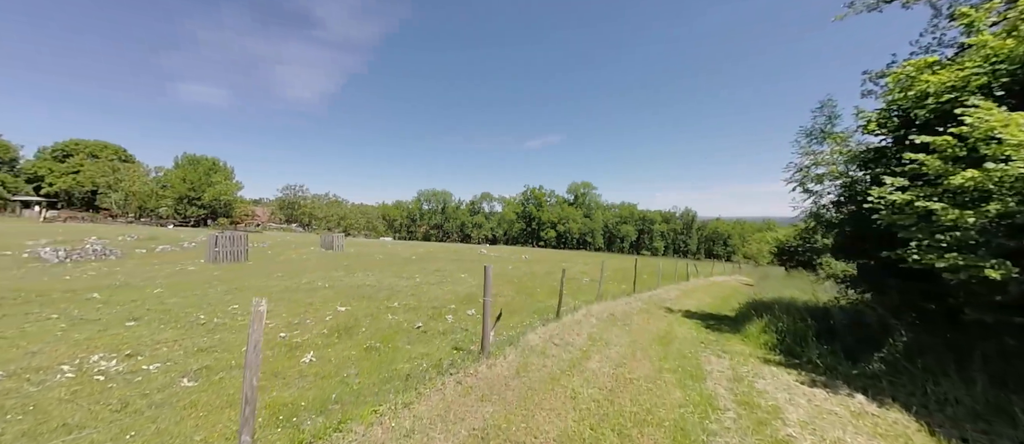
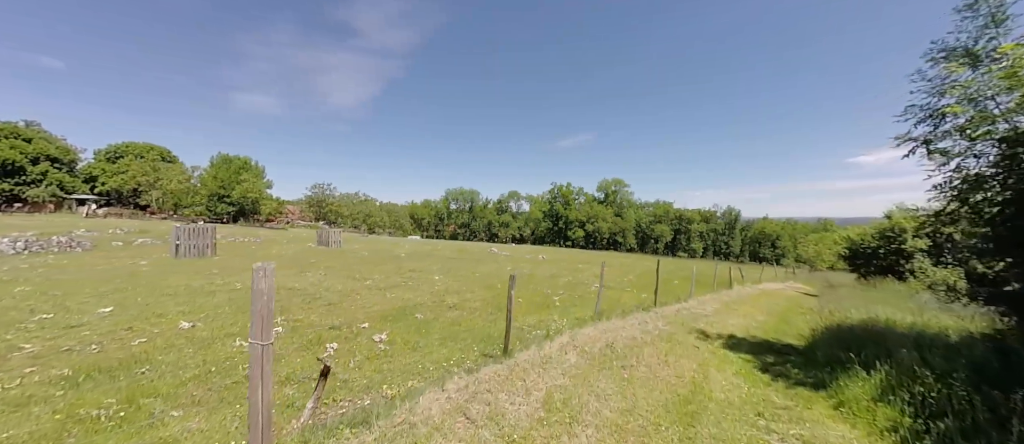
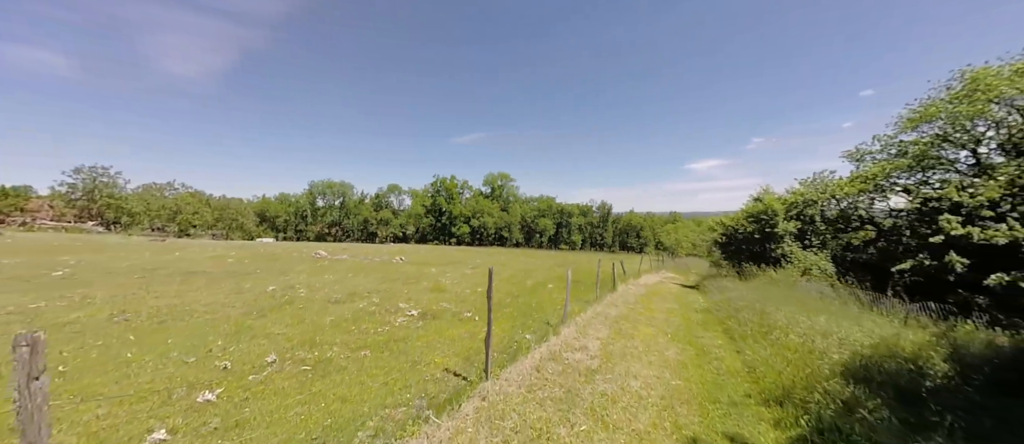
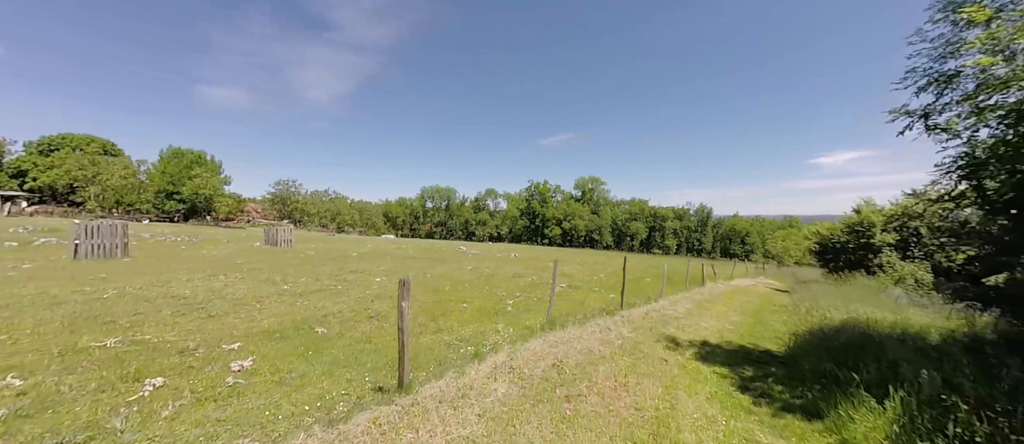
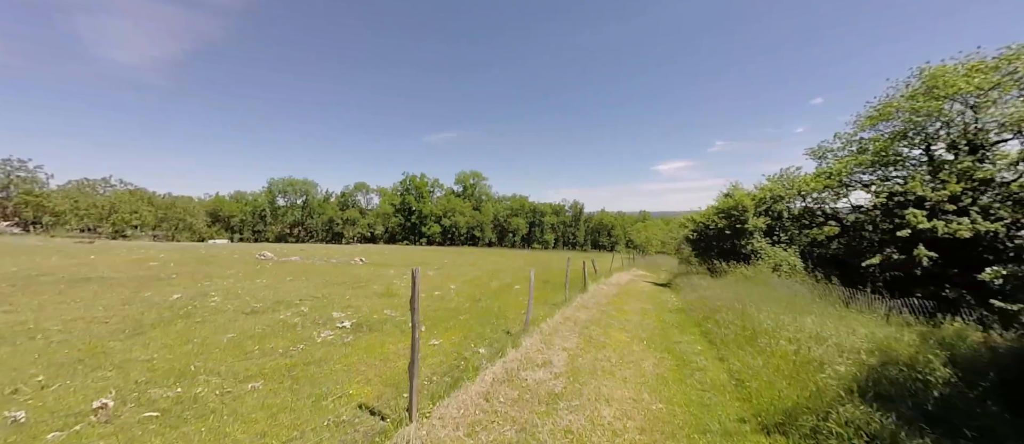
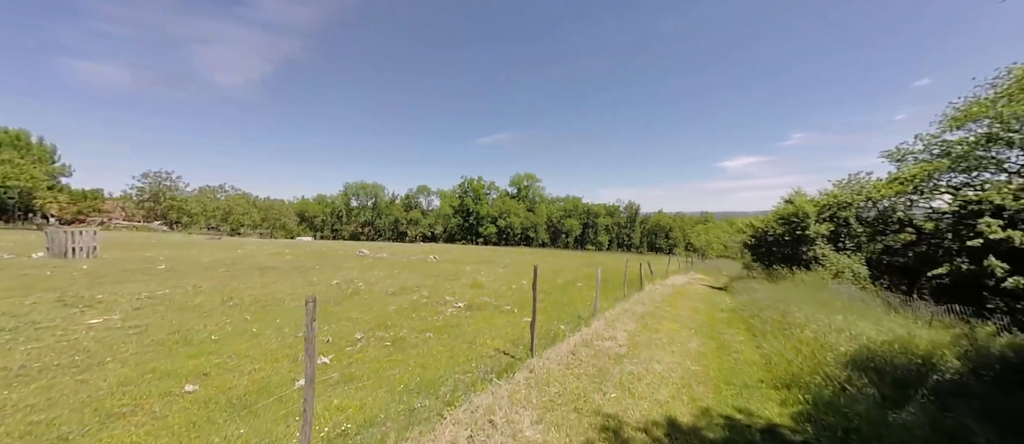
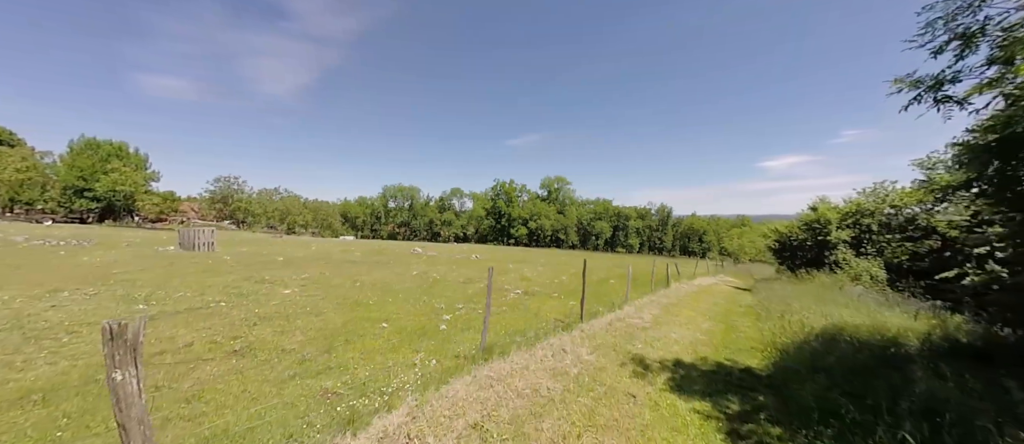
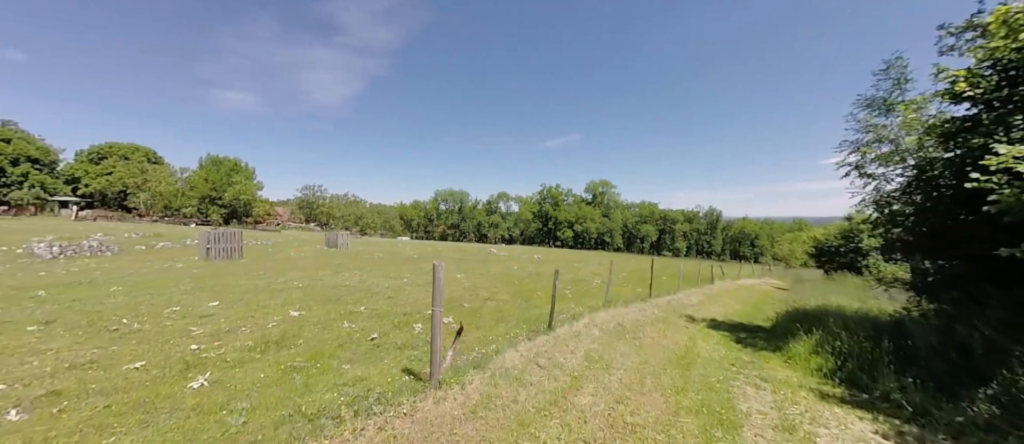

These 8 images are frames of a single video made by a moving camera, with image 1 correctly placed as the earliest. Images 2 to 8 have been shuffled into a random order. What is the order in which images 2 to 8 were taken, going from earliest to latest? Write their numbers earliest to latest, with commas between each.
8, 2, 4, 7, 6, 3, 5
